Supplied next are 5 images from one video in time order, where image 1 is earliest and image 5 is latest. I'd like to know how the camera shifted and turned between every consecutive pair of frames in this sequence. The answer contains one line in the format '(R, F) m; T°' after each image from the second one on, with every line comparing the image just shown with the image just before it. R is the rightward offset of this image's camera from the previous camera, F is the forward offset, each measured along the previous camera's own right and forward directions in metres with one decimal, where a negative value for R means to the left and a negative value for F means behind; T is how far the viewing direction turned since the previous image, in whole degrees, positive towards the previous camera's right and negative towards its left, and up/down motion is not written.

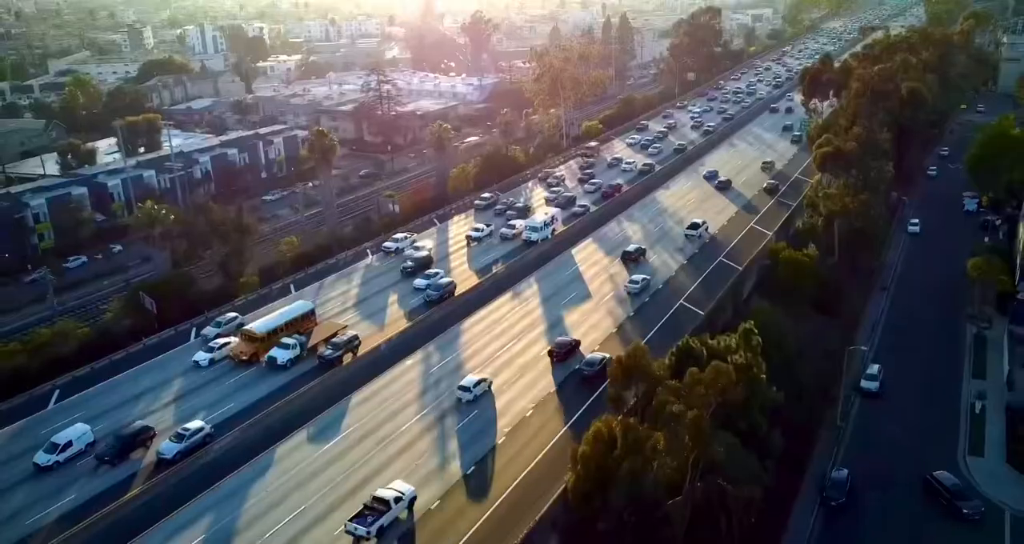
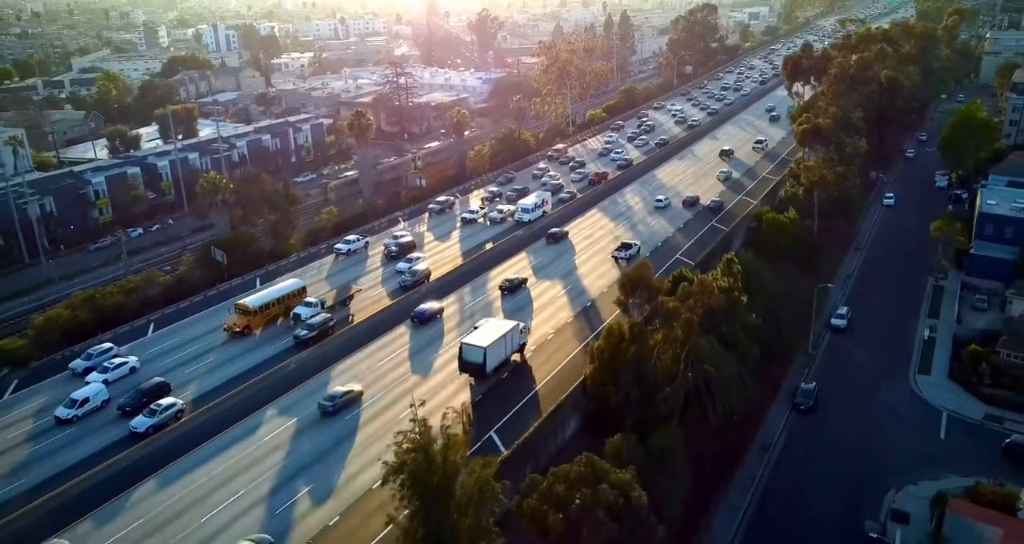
(-1.0, -5.4) m; 0°
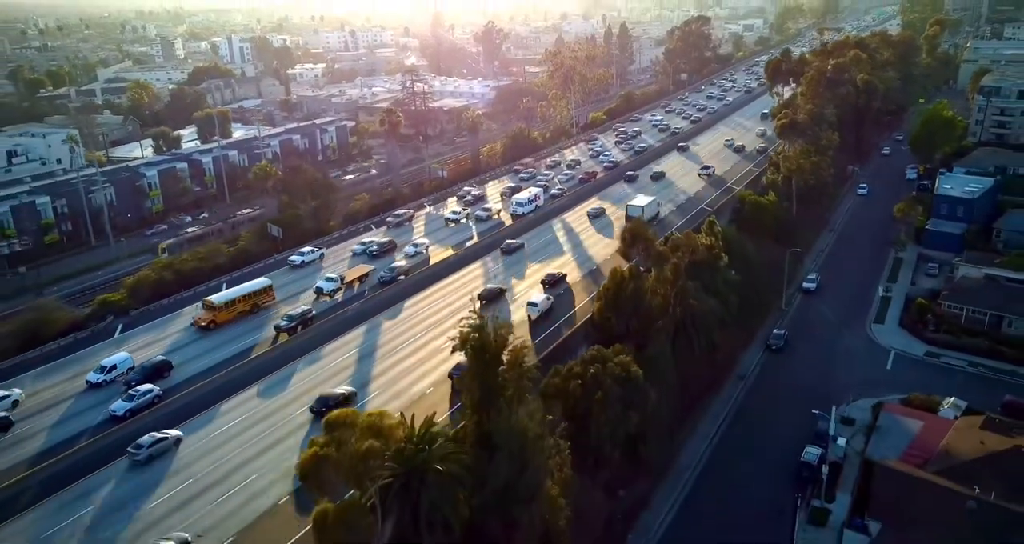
(-0.9, -6.0) m; 0°
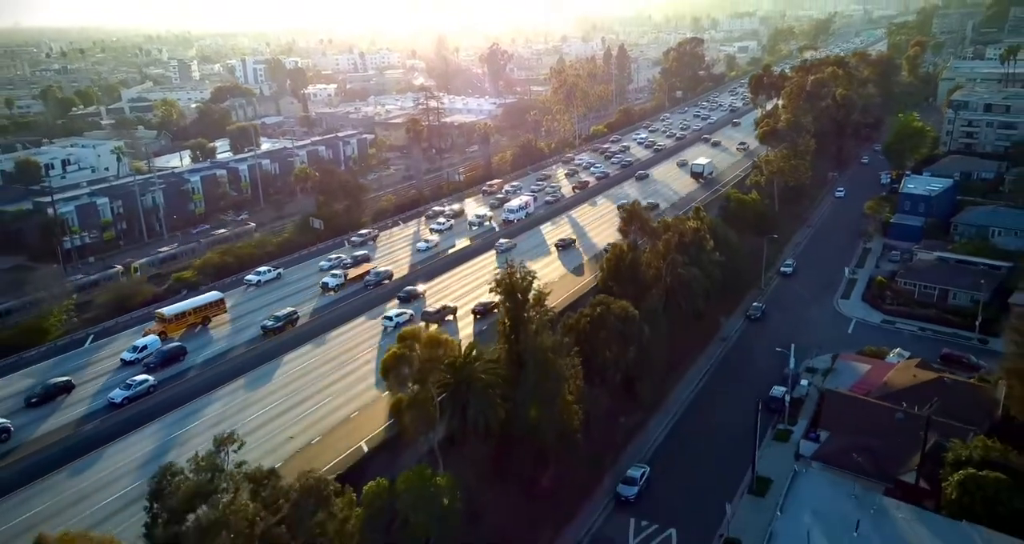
(-0.9, -6.0) m; 0°
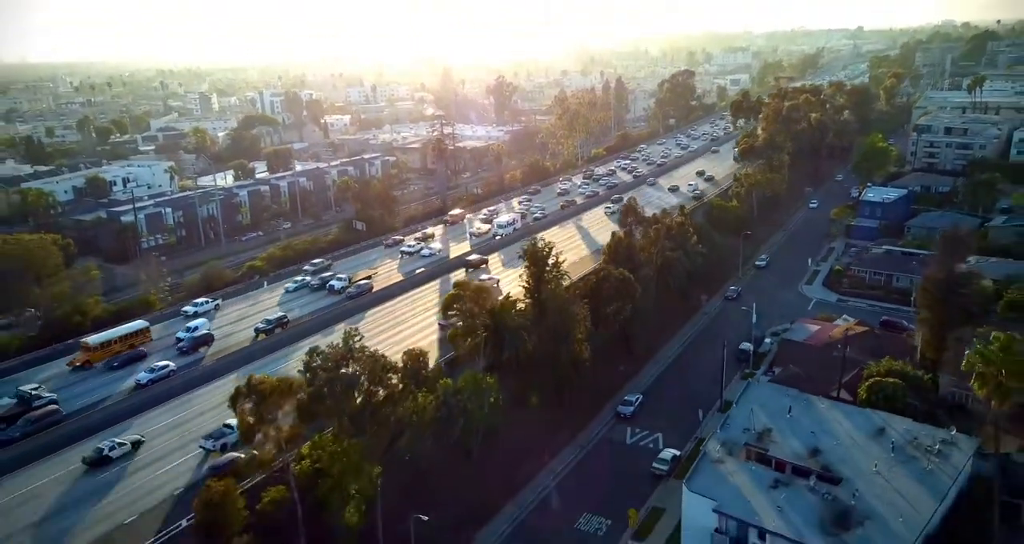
(-1.1, -8.4) m; 0°
